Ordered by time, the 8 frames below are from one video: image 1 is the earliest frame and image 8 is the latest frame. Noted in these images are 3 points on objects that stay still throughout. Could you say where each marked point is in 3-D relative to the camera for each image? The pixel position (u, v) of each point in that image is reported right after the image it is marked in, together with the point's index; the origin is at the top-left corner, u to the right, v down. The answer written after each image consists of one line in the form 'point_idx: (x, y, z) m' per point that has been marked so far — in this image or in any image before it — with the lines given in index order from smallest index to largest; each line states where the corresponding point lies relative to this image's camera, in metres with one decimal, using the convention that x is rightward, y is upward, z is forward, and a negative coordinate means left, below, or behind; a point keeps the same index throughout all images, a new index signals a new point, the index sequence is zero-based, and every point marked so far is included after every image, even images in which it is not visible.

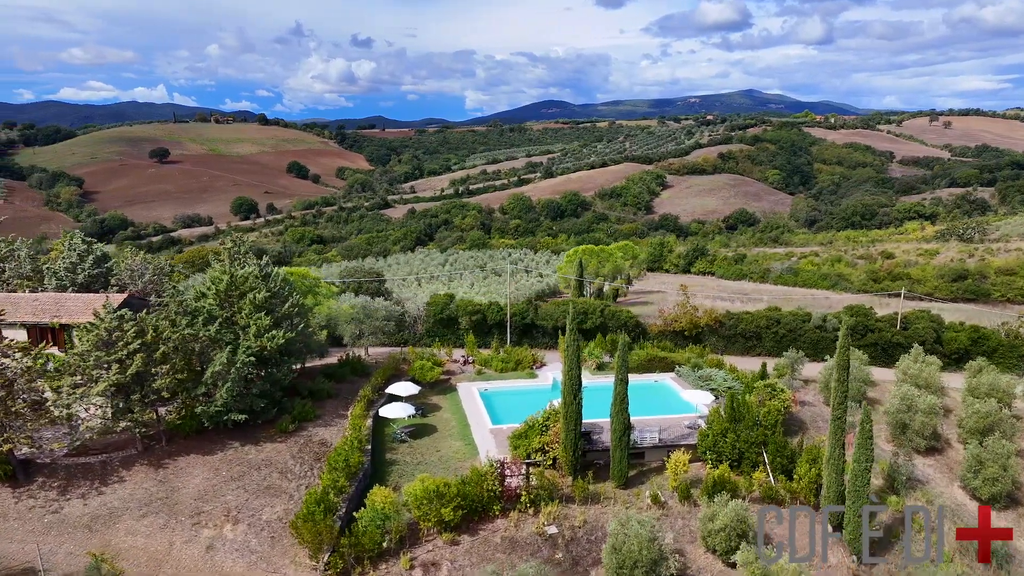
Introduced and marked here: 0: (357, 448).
0: (-3.6, -3.8, +17.0) m
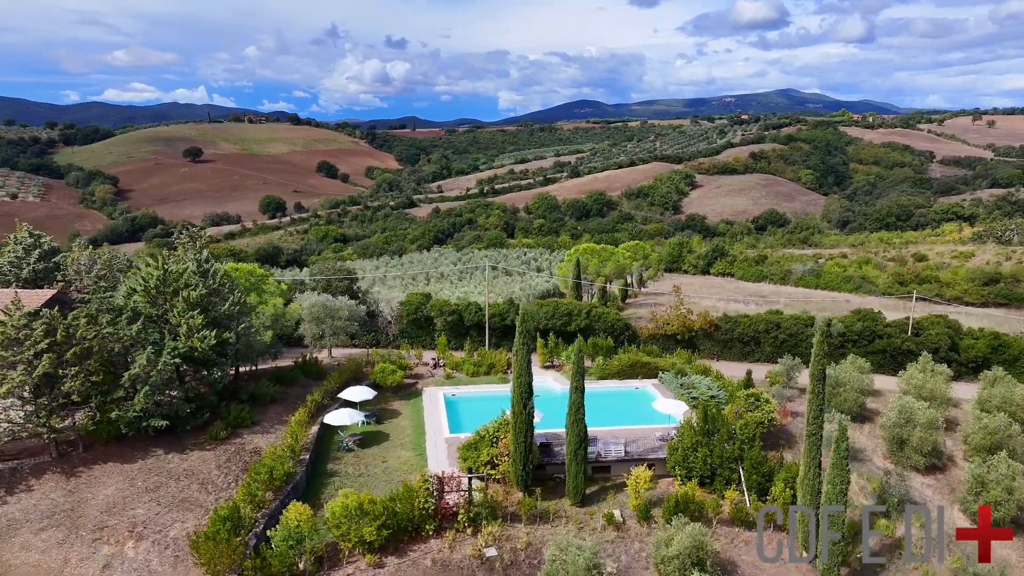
0: (-4.9, -3.8, +15.9) m
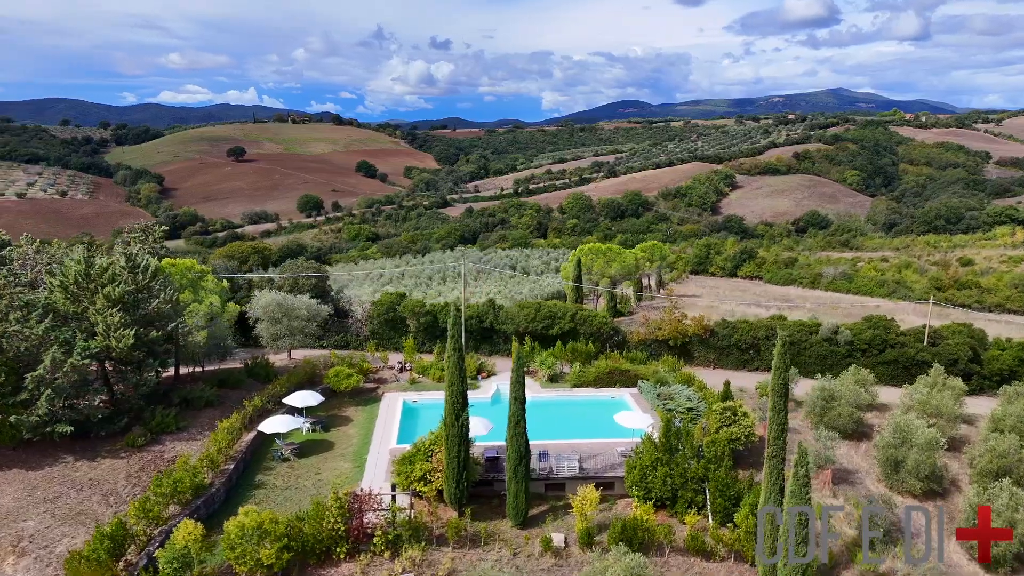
0: (-6.3, -3.7, +14.8) m
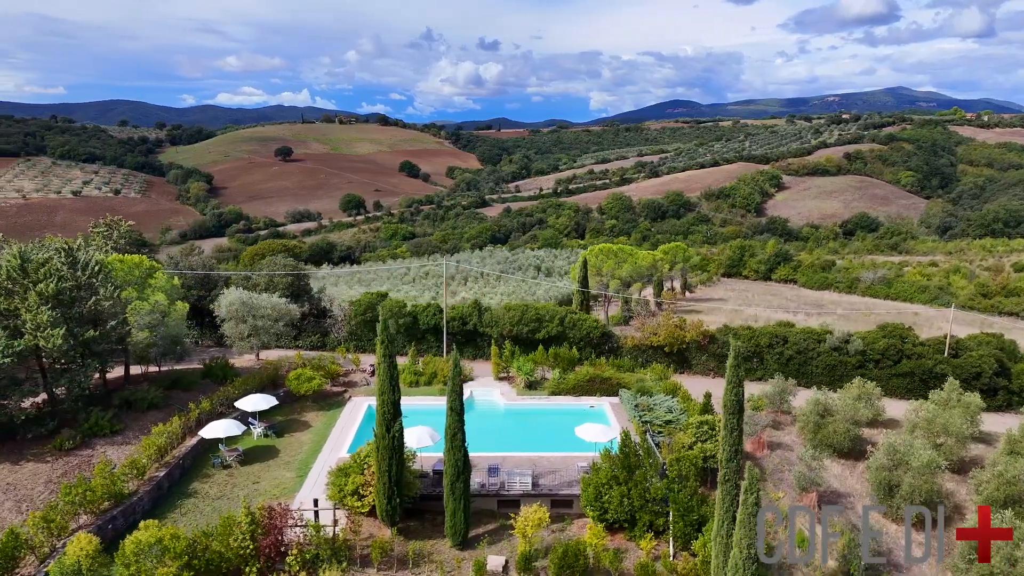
0: (-7.5, -3.7, +14.1) m
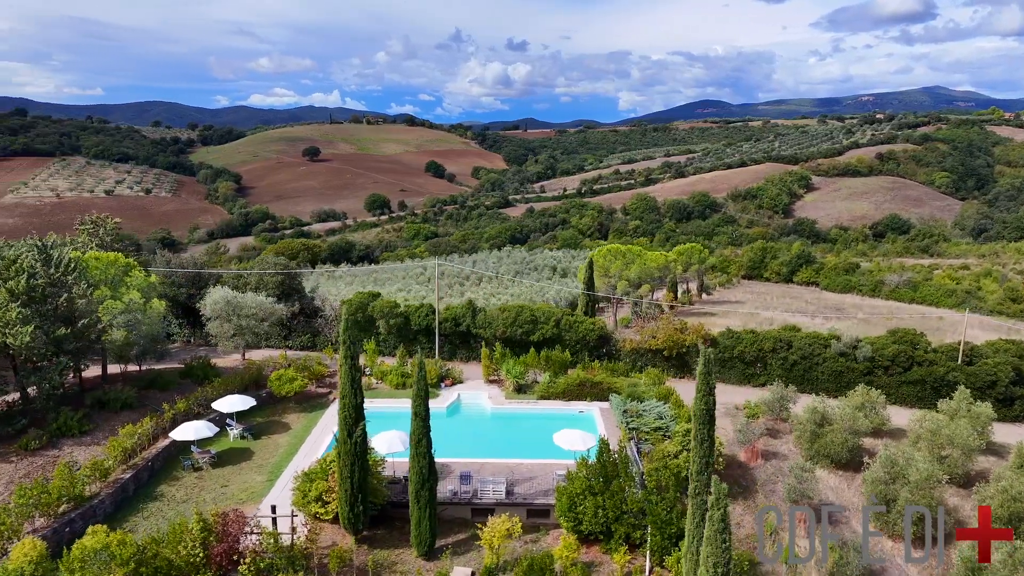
0: (-8.0, -3.6, +13.8) m
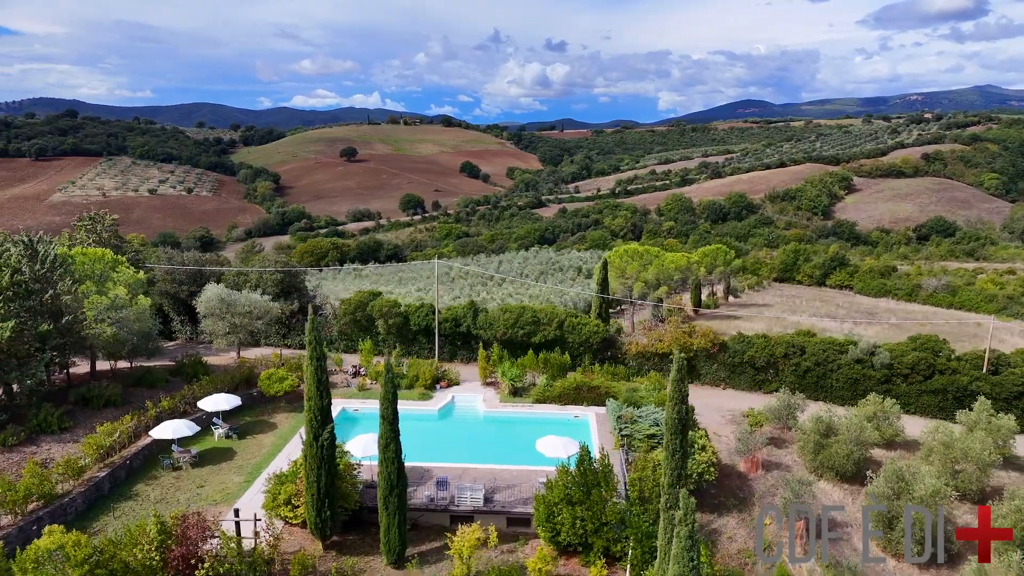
0: (-8.5, -3.6, +13.7) m
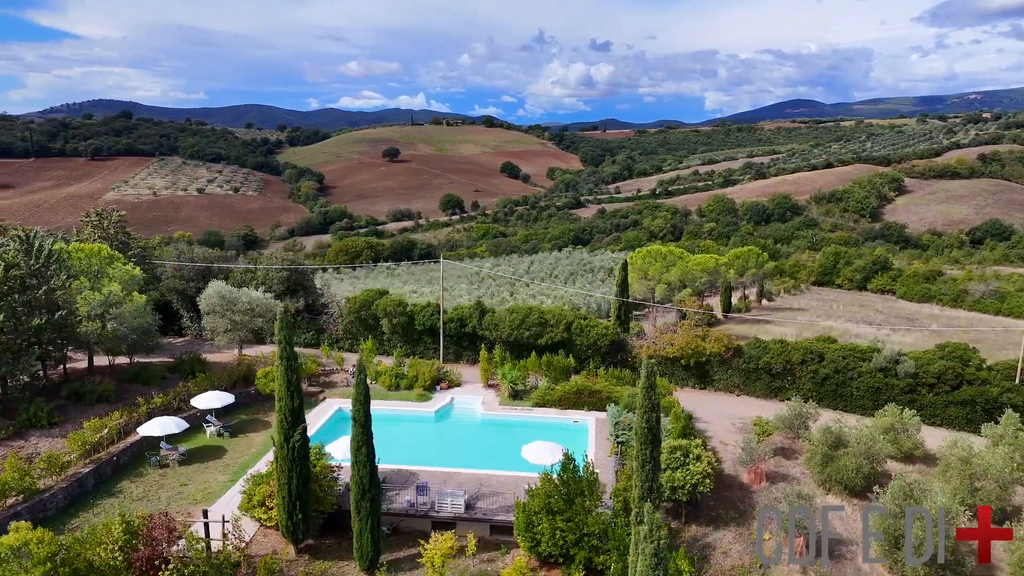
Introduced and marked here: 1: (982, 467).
0: (-8.9, -3.5, +13.7) m
1: (+10.1, -3.8, +15.7) m
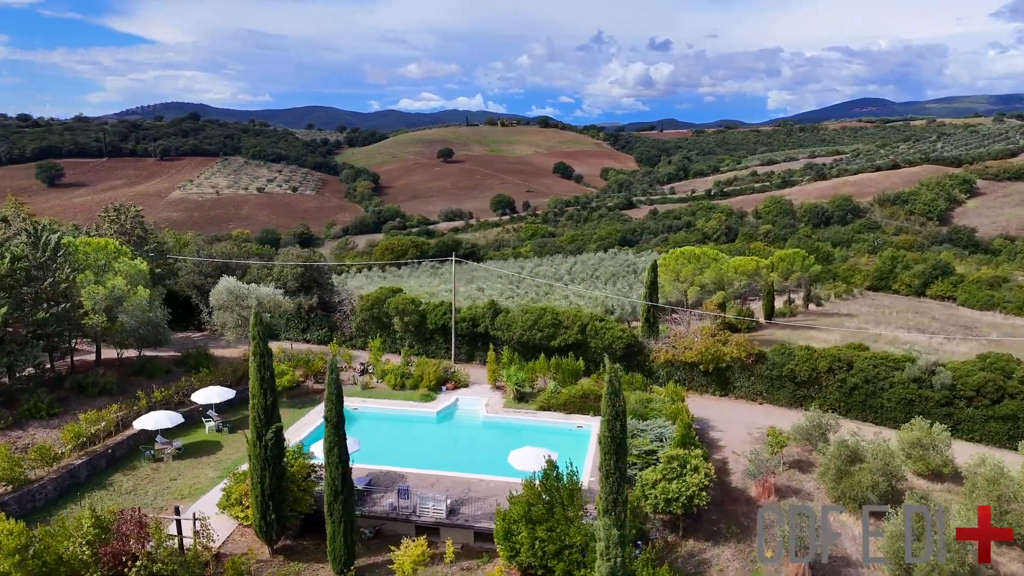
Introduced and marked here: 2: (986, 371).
0: (-9.2, -3.3, +13.9) m
1: (+9.9, -4.0, +14.5) m
2: (+12.8, -2.3, +19.9) m
